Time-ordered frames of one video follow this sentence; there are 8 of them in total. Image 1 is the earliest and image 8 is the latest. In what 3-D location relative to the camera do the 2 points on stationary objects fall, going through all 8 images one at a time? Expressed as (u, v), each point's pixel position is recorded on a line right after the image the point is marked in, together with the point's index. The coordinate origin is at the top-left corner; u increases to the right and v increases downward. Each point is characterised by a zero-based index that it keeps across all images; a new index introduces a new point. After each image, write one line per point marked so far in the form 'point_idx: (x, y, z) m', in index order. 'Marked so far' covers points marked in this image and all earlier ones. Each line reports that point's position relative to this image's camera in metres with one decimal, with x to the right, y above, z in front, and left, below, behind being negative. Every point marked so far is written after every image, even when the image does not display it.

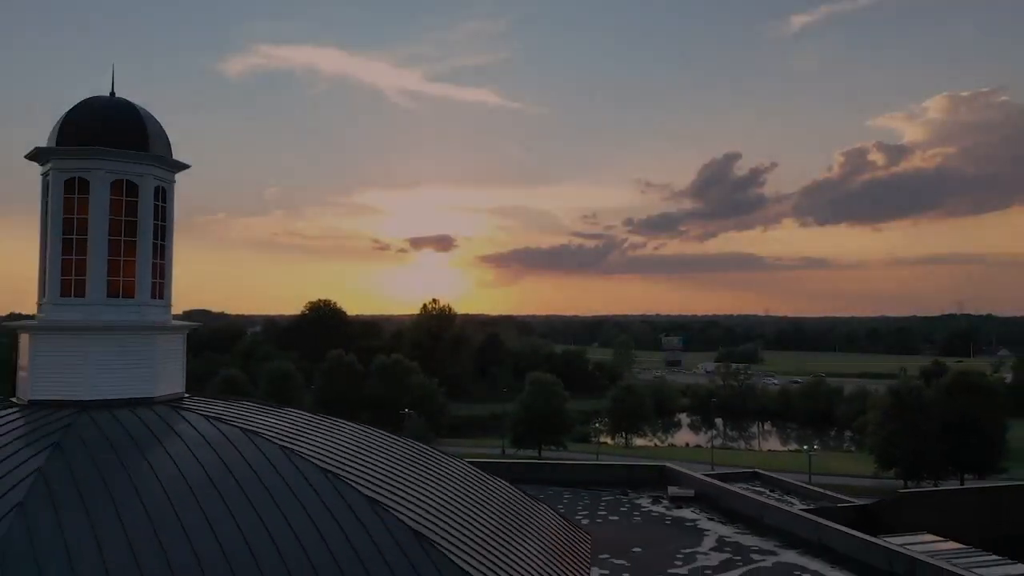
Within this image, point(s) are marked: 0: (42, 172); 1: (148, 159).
0: (-7.5, +1.9, +13.2) m
1: (-5.8, +2.1, +13.1) m
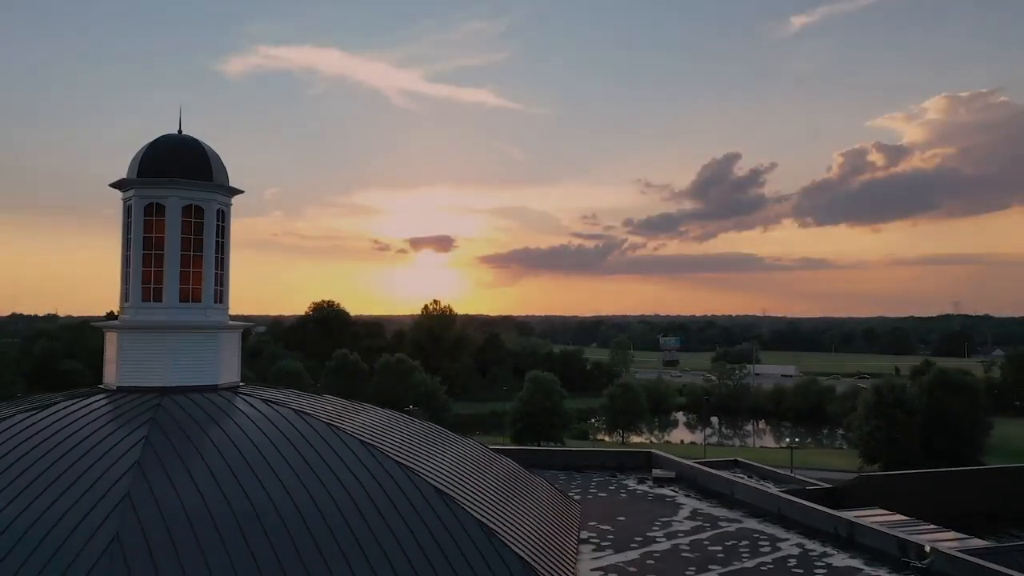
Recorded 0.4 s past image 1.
0: (-7.5, +1.8, +15.8) m
1: (-5.8, +2.0, +15.8) m
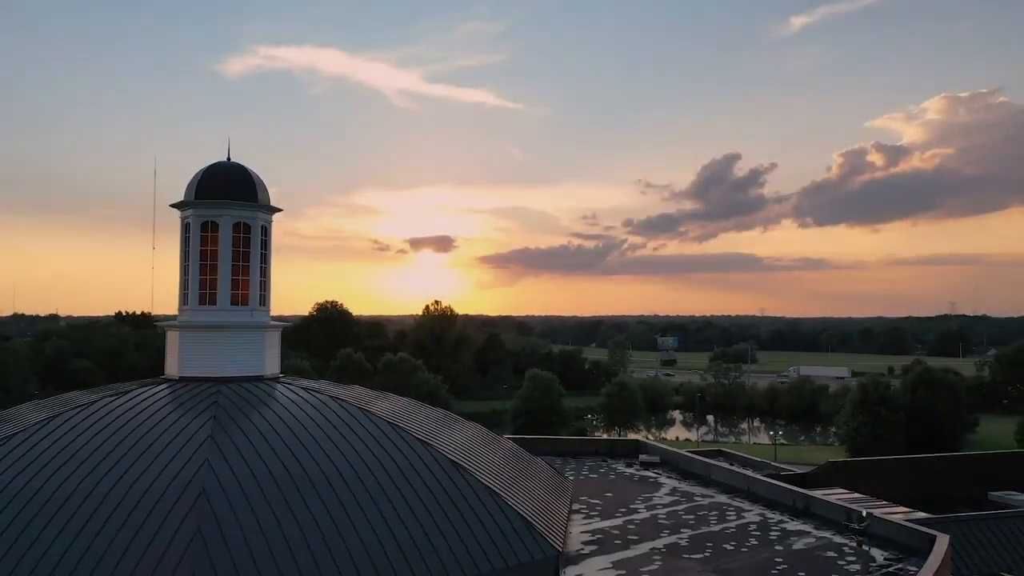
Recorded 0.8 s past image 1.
0: (-7.4, +1.7, +18.5) m
1: (-5.8, +1.8, +18.5) m
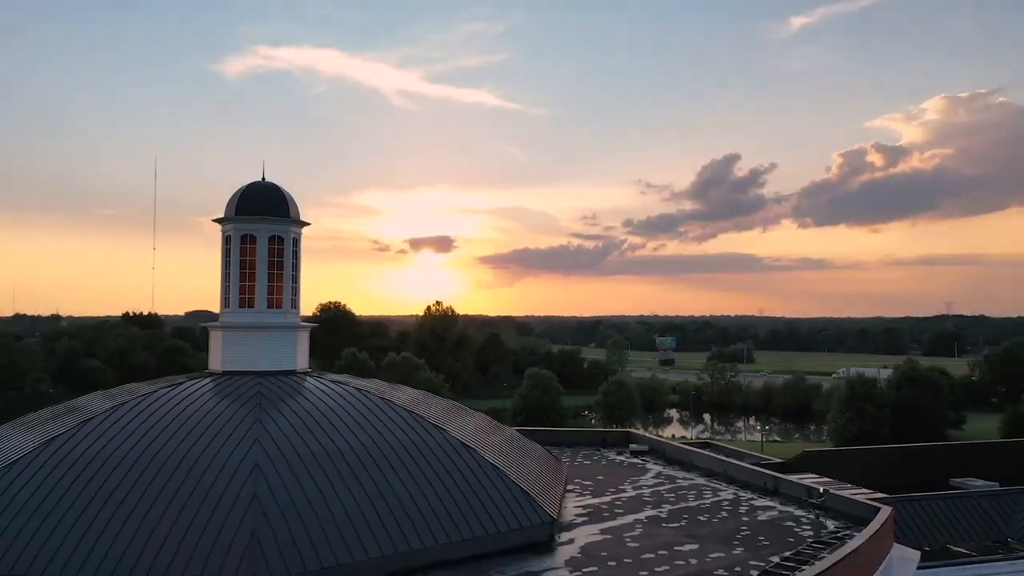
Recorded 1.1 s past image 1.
0: (-7.4, +1.5, +21.1) m
1: (-5.7, +1.7, +21.0) m
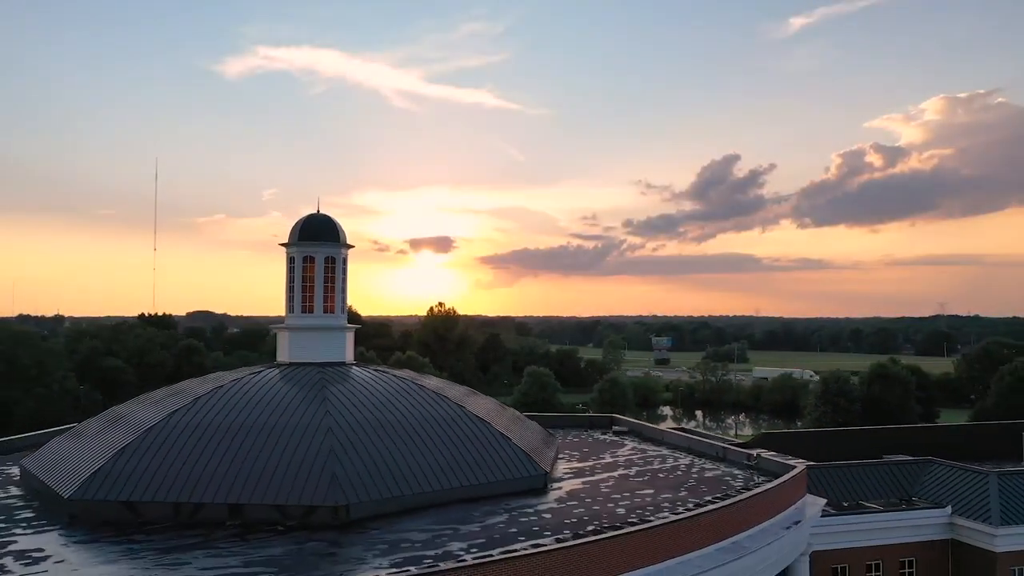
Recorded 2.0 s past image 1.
0: (-7.3, +1.2, +26.8) m
1: (-5.6, +1.4, +26.7) m
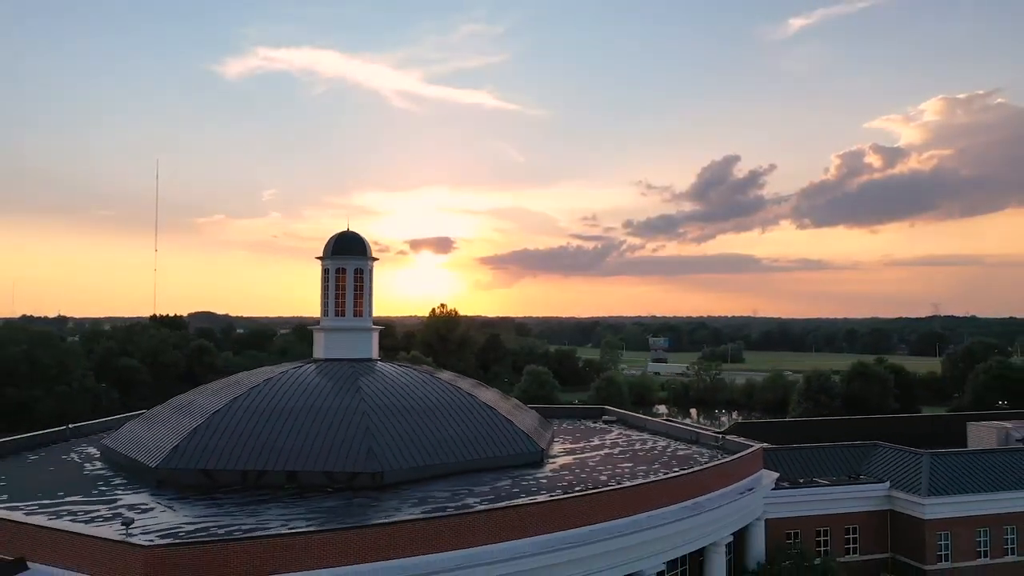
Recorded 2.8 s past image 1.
0: (-7.2, +1.0, +31.3) m
1: (-5.5, +1.1, +31.3) m
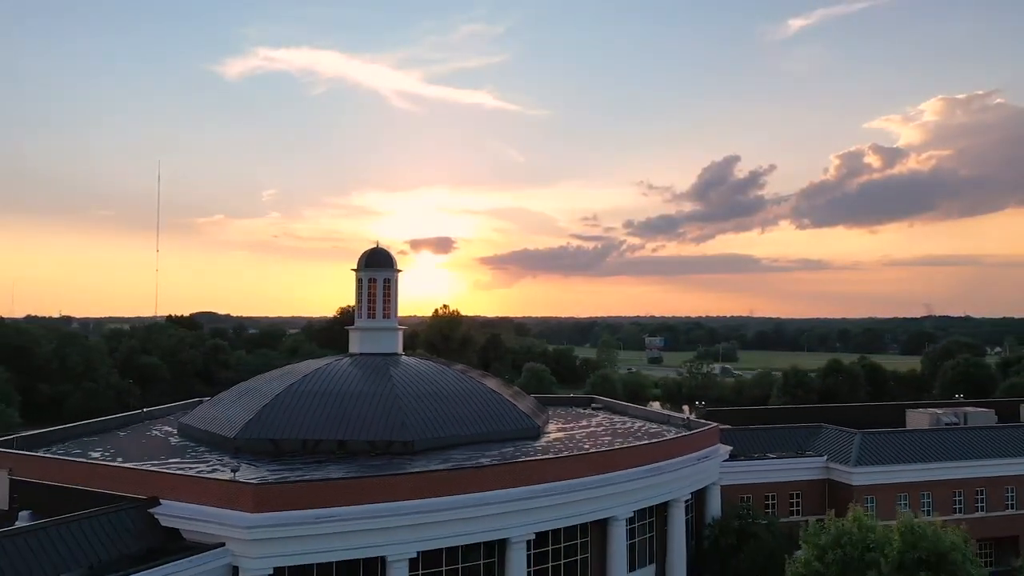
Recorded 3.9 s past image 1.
0: (-7.2, +0.6, +37.8) m
1: (-5.5, +0.8, +37.7) m
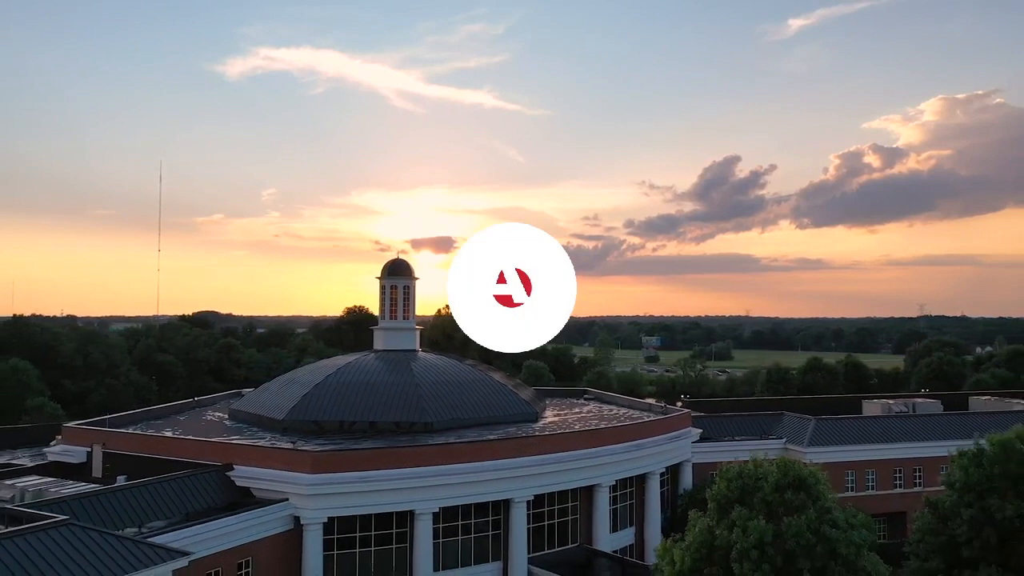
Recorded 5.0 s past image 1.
0: (-7.0, +0.4, +43.8) m
1: (-5.4, +0.5, +43.8) m
